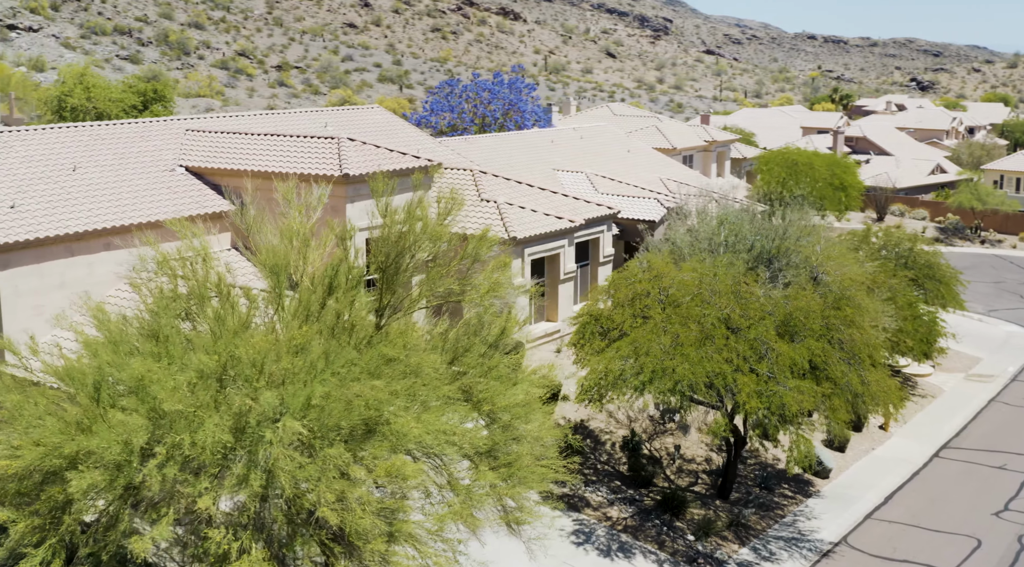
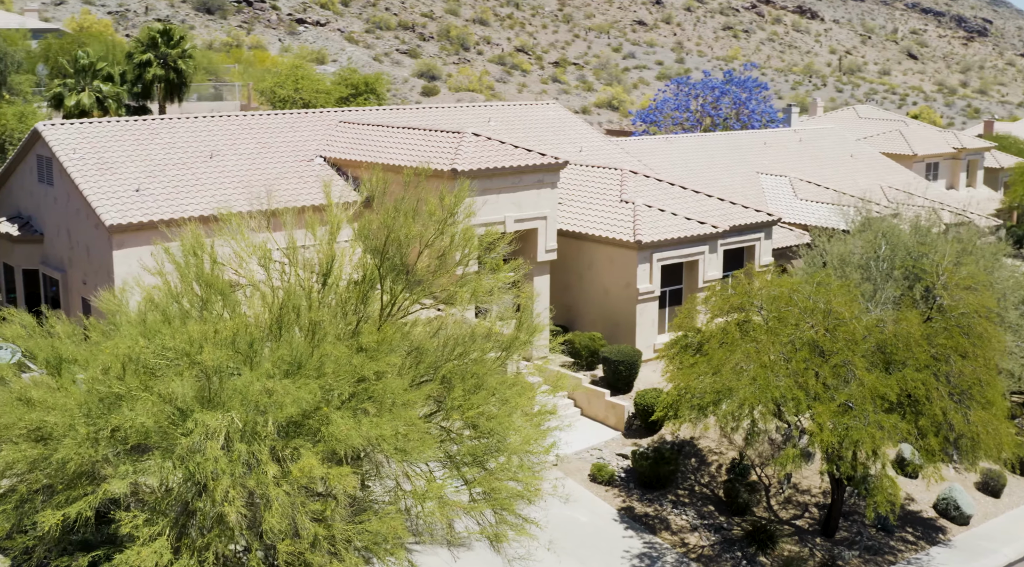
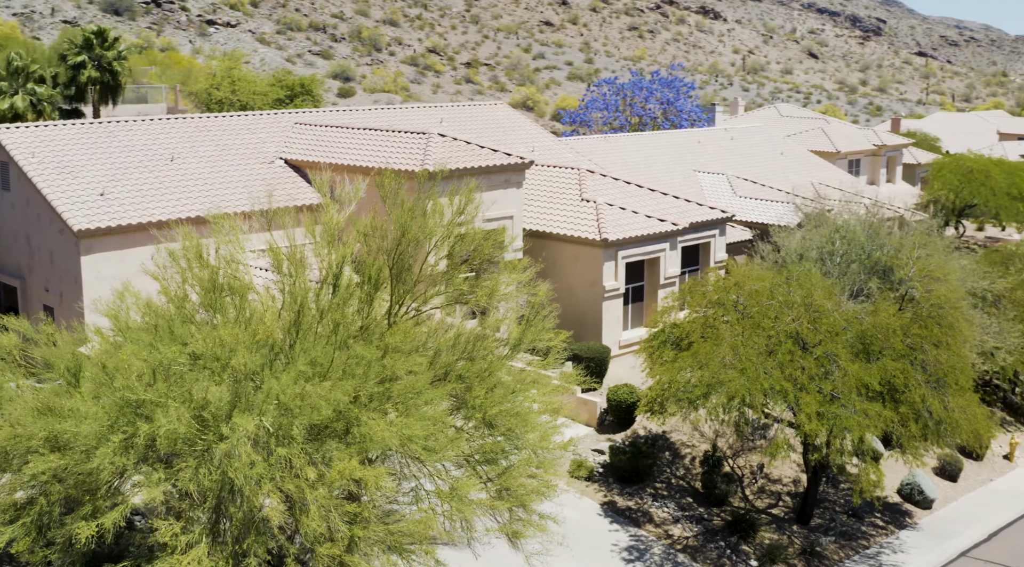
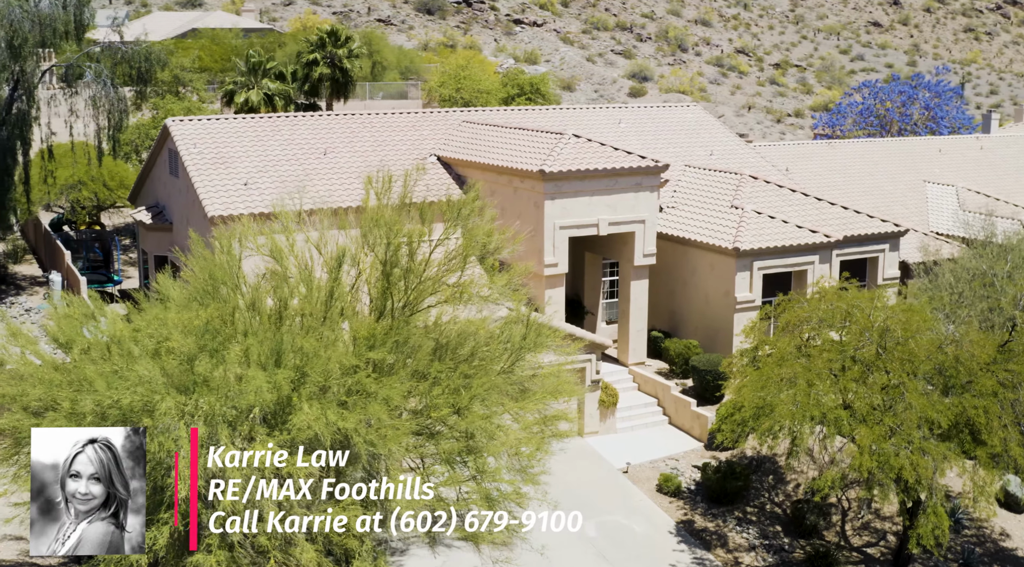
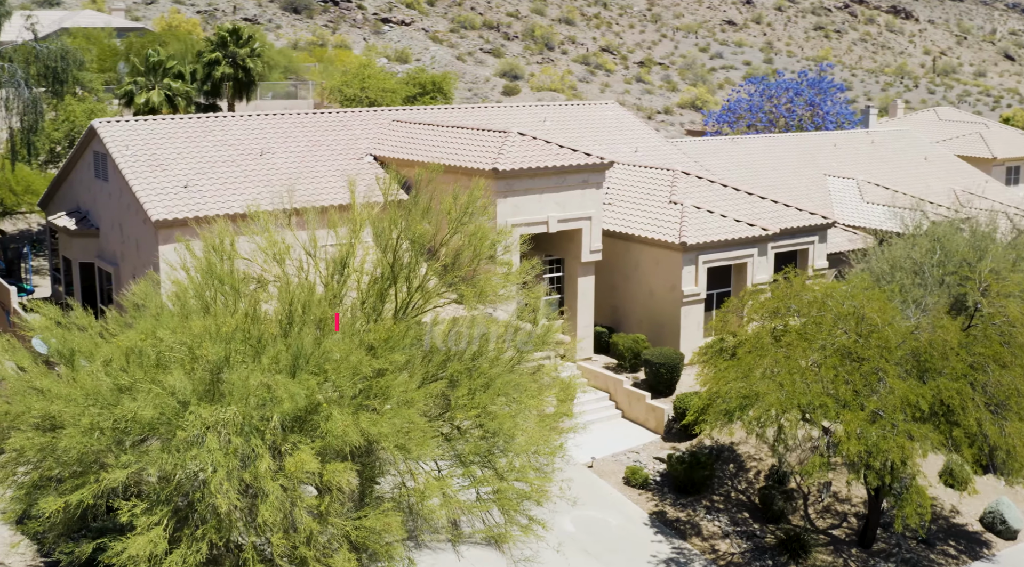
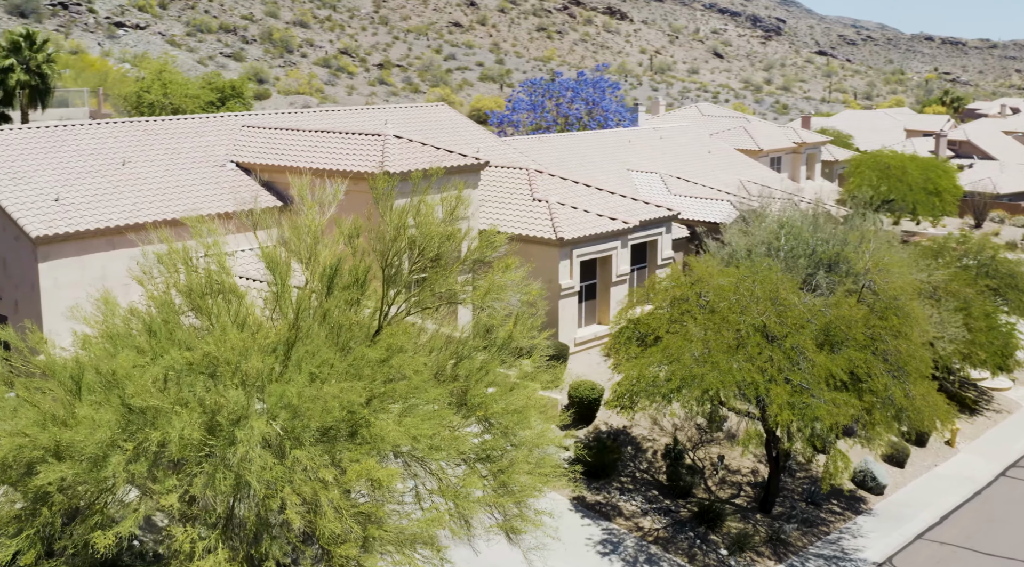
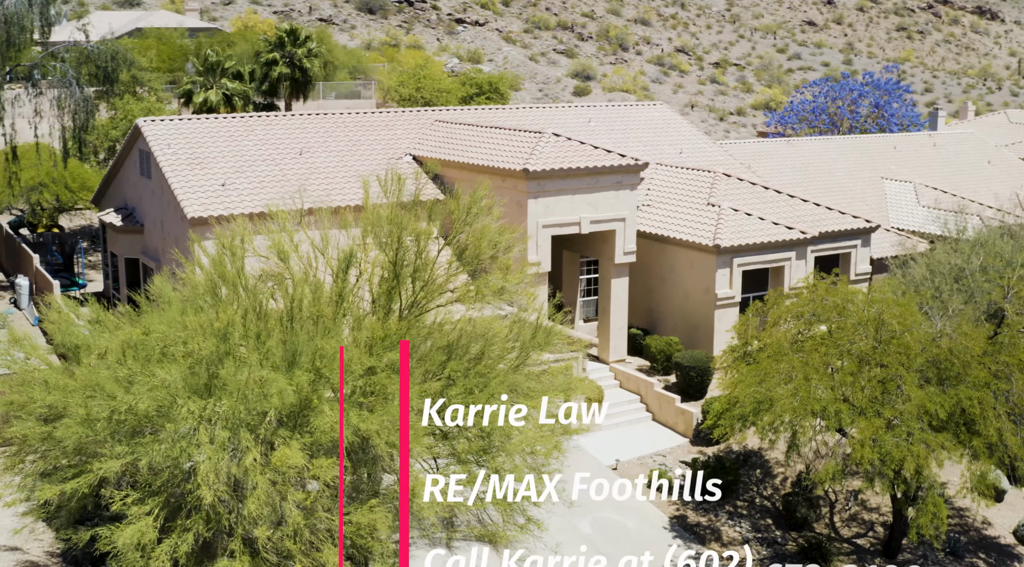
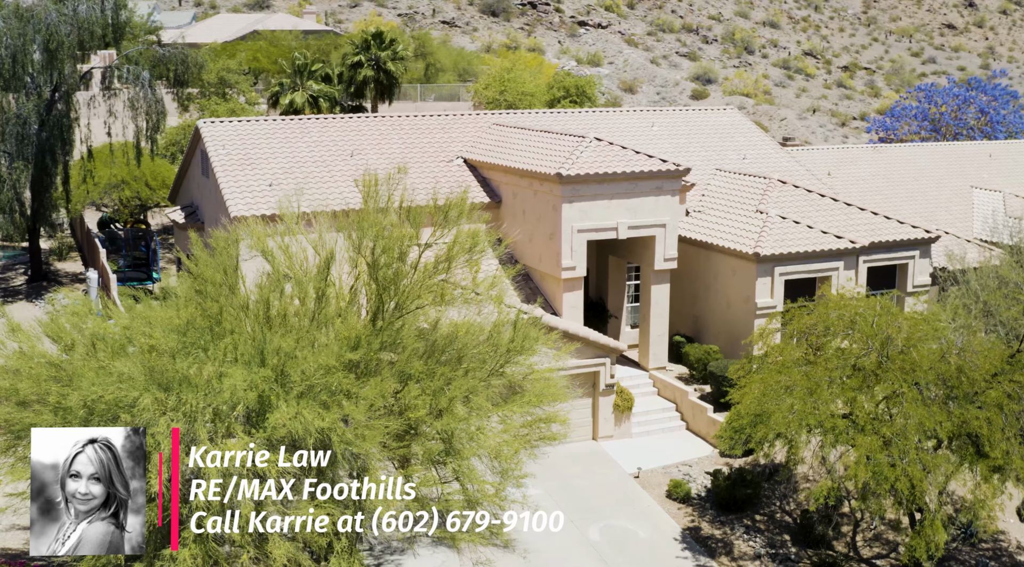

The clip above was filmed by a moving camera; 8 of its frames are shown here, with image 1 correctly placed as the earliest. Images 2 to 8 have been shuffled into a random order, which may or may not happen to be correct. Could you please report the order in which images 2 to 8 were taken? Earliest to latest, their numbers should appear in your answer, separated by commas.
6, 3, 2, 5, 7, 4, 8
